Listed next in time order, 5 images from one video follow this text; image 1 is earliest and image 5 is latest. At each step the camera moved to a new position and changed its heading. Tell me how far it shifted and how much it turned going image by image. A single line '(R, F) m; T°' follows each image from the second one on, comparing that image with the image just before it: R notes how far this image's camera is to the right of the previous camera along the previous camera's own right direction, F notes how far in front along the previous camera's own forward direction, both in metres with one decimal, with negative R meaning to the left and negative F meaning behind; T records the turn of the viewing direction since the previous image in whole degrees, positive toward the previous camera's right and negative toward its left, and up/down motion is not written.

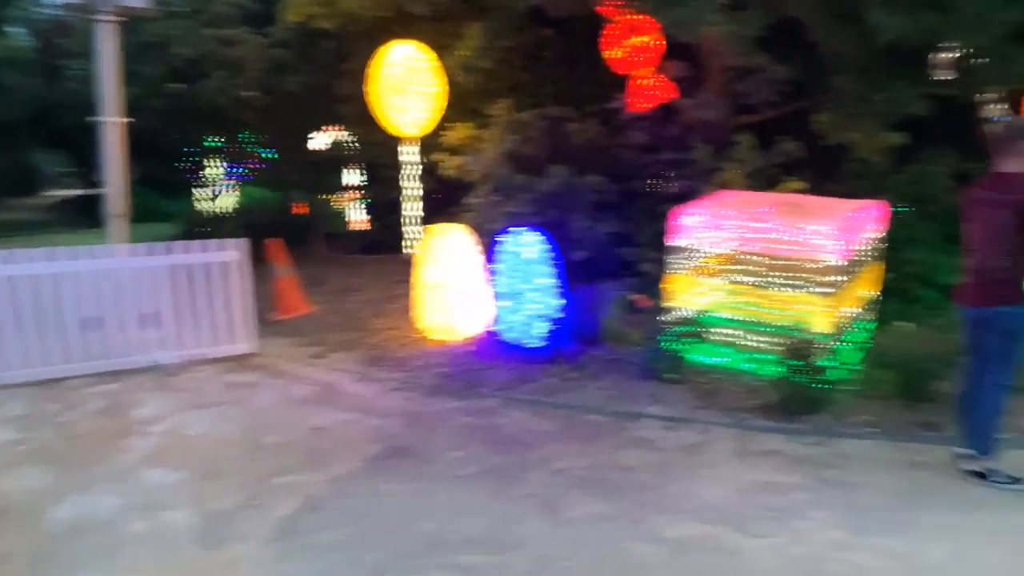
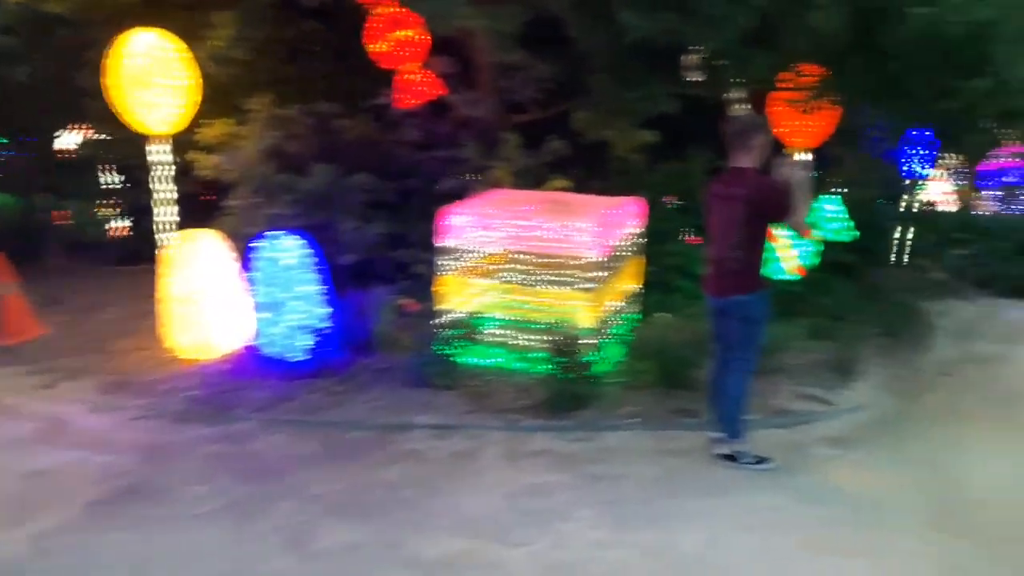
(+0.8, +0.1) m; +9°
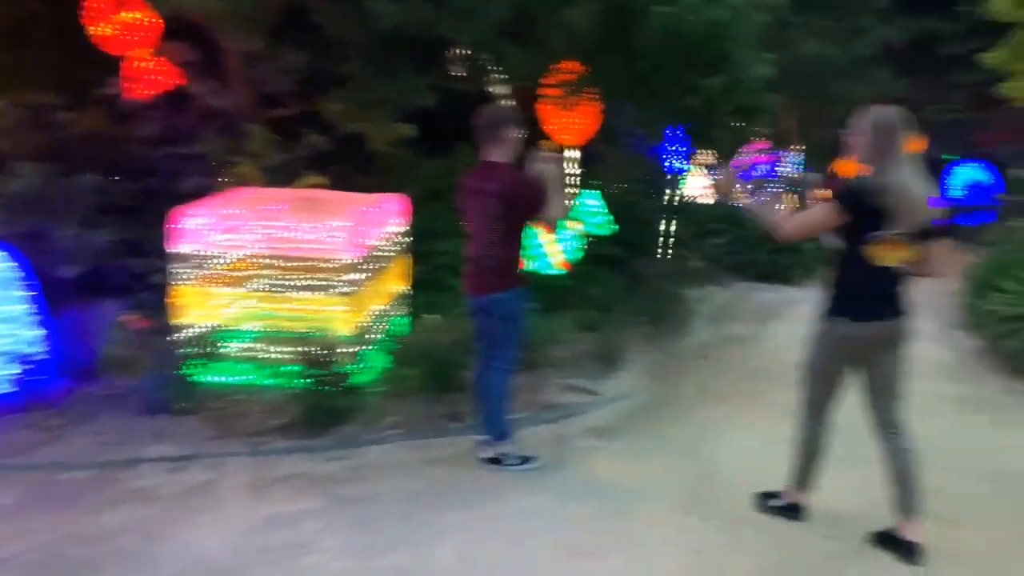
(+0.5, +0.3) m; +13°
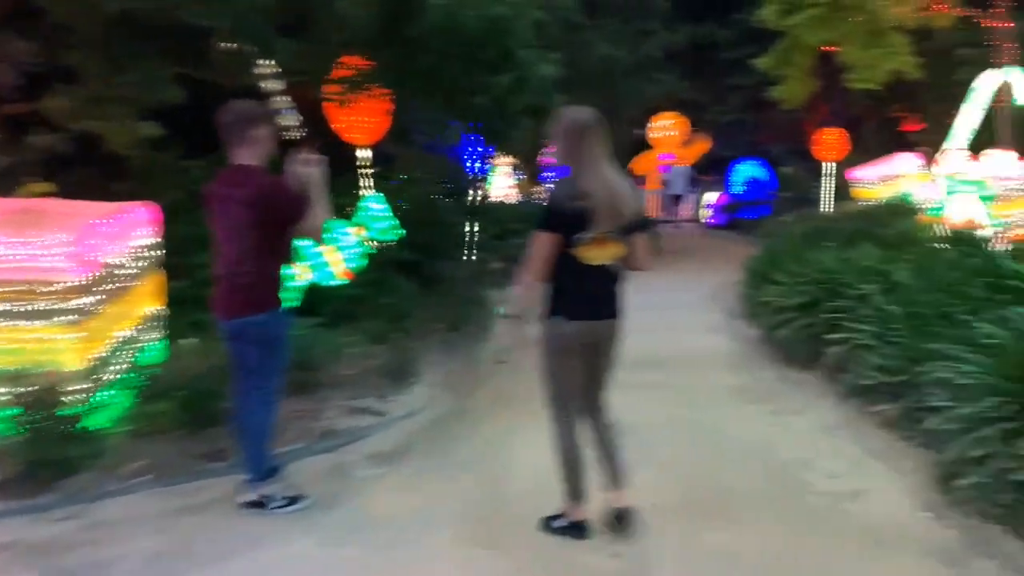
(+0.3, +0.4) m; +13°
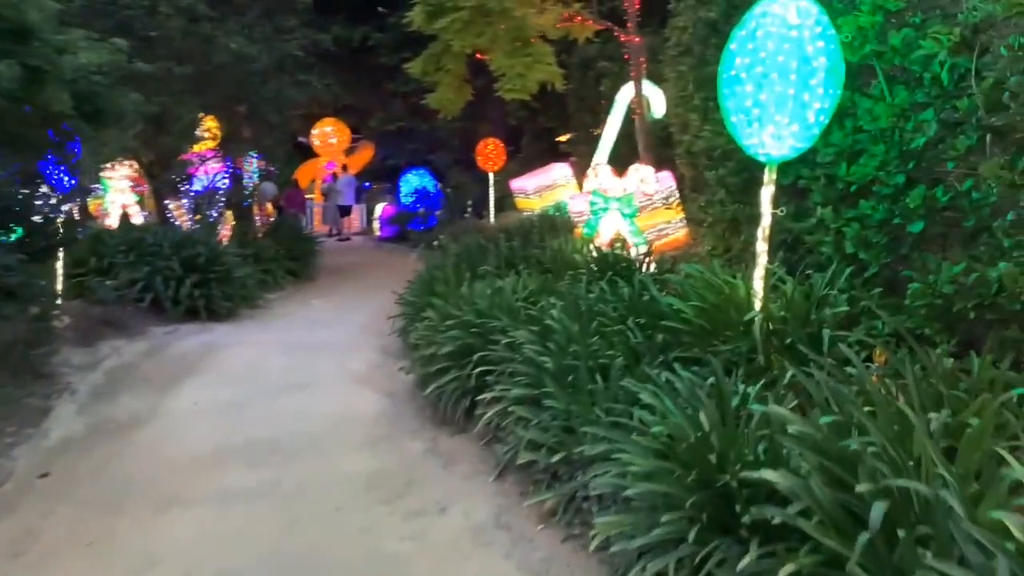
(+0.8, +1.4) m; +22°
